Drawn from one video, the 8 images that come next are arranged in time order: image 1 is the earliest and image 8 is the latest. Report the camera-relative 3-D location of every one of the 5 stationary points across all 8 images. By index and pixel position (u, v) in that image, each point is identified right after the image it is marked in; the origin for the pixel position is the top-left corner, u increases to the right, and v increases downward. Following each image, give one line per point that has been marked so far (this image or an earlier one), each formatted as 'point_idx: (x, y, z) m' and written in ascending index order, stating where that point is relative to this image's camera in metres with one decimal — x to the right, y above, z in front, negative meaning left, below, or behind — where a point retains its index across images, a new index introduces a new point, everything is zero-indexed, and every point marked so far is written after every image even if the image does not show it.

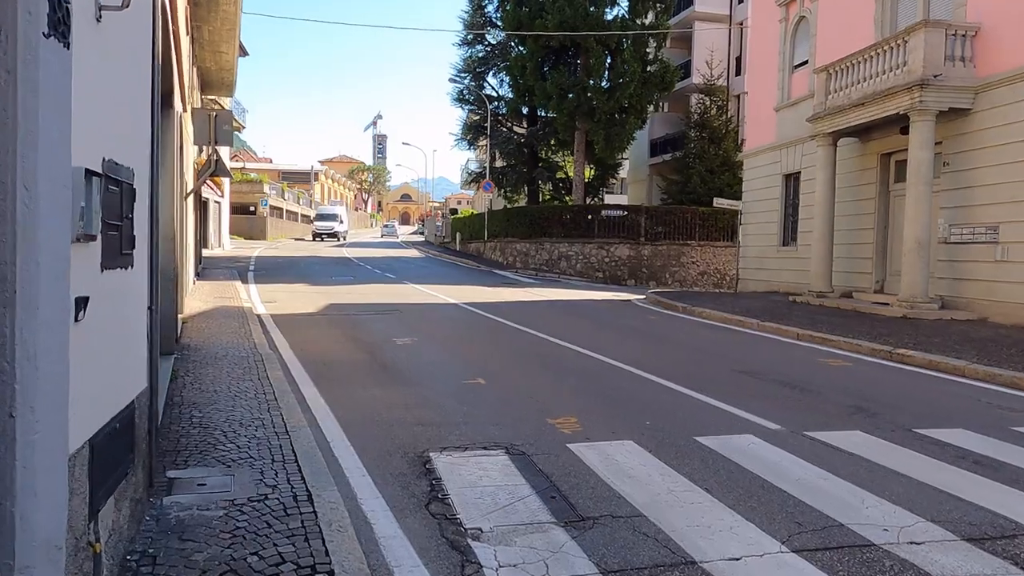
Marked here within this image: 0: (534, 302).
0: (+0.6, -0.3, +18.2) m
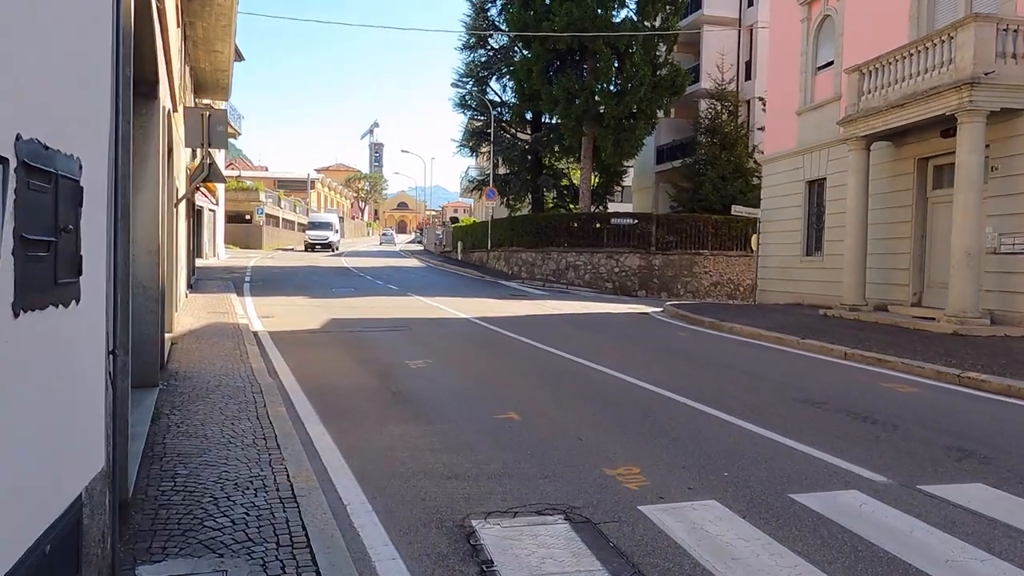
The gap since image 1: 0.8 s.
0: (+0.9, -0.6, +17.1) m
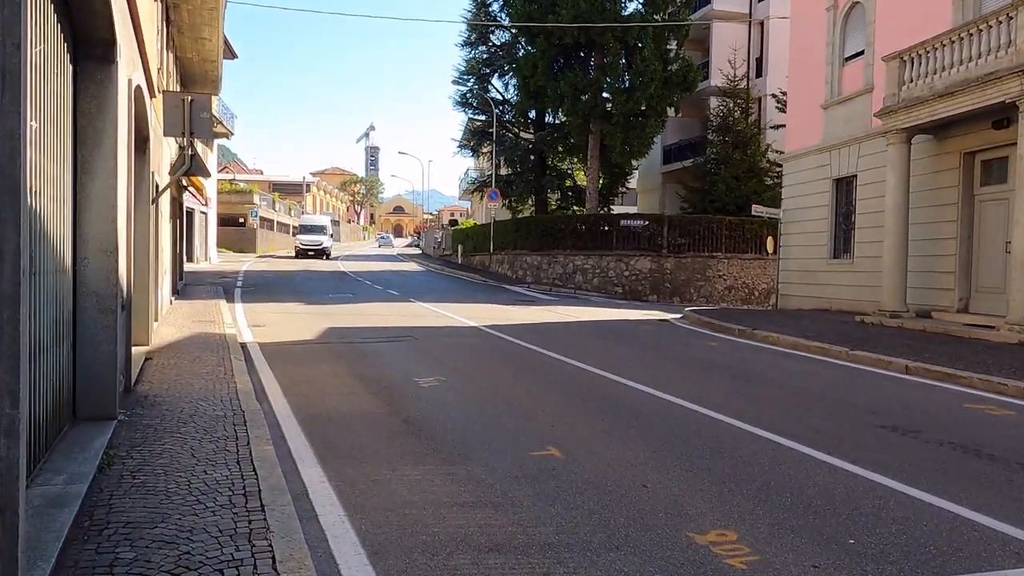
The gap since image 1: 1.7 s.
0: (+1.1, -0.8, +15.8) m
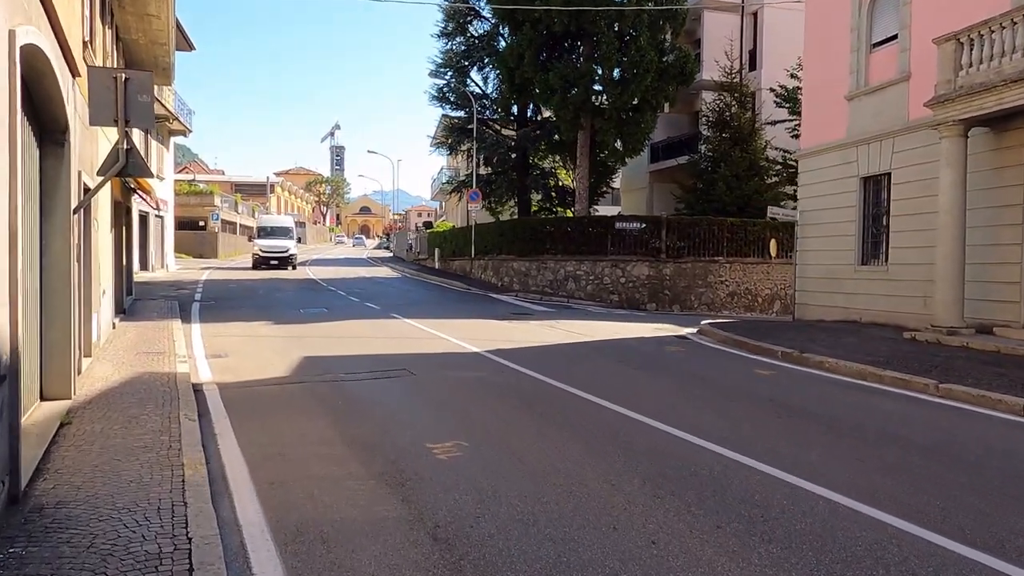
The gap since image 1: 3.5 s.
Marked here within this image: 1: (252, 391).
0: (+1.2, -1.0, +13.7) m
1: (-3.2, -1.3, +9.3) m
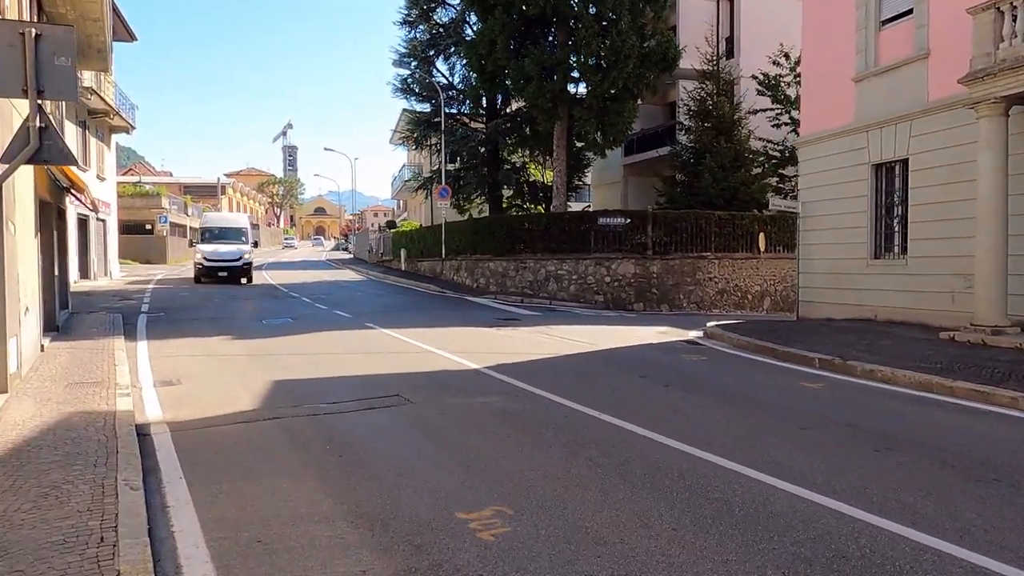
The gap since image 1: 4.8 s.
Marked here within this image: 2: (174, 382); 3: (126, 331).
0: (+1.2, -1.1, +12.1) m
1: (-2.9, -1.4, +7.4) m
2: (-4.4, -1.2, +9.8) m
3: (-7.5, -0.8, +14.9) m
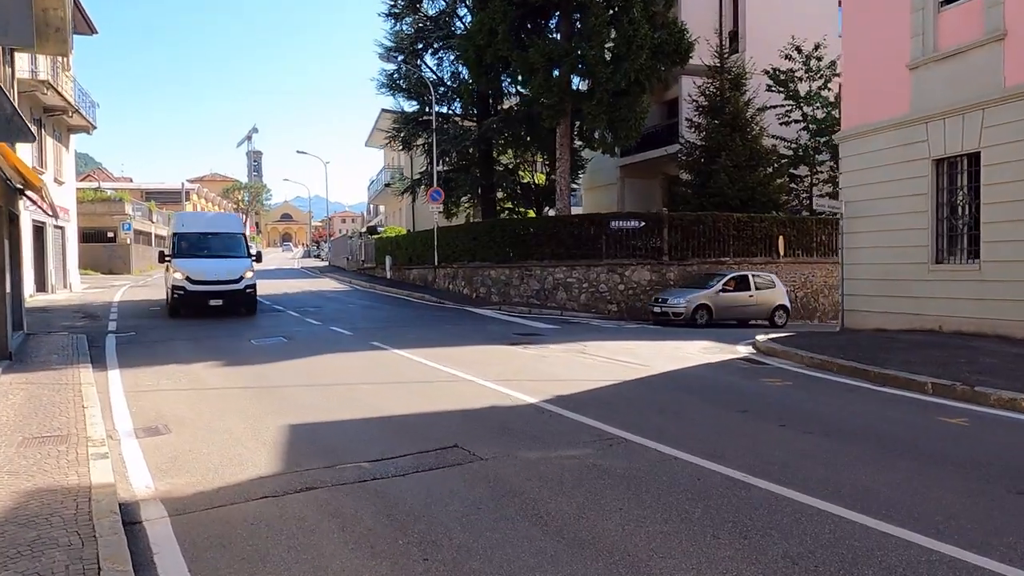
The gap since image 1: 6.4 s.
0: (+1.9, -1.3, +10.2) m
1: (-2.0, -1.6, +5.4) m
2: (-3.6, -1.5, +7.7) m
3: (-6.9, -1.1, +12.6) m
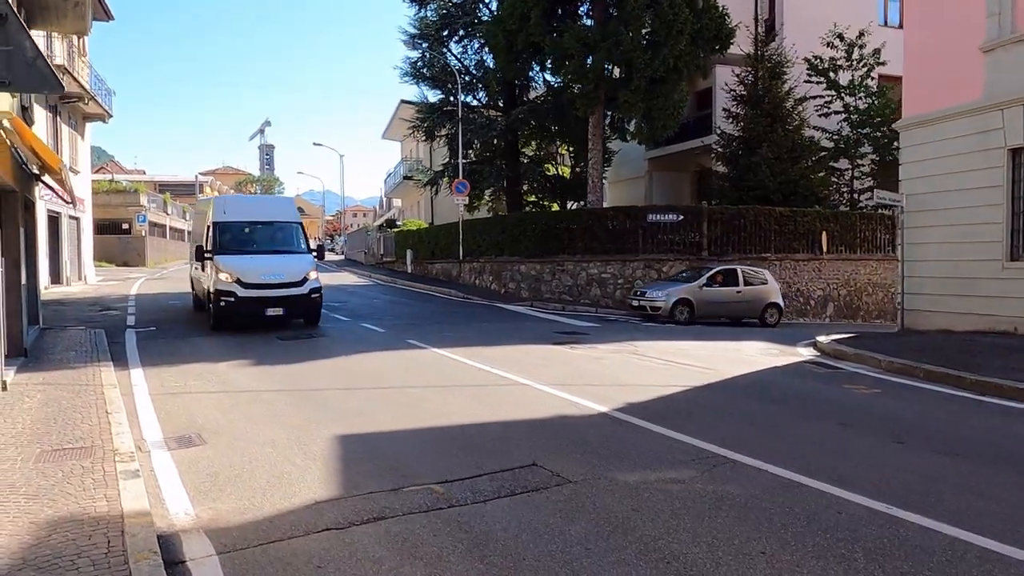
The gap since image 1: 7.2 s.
0: (+2.6, -1.3, +9.3) m
1: (-1.3, -1.6, +4.5) m
2: (-2.8, -1.4, +6.9) m
3: (-6.2, -1.0, +11.8) m
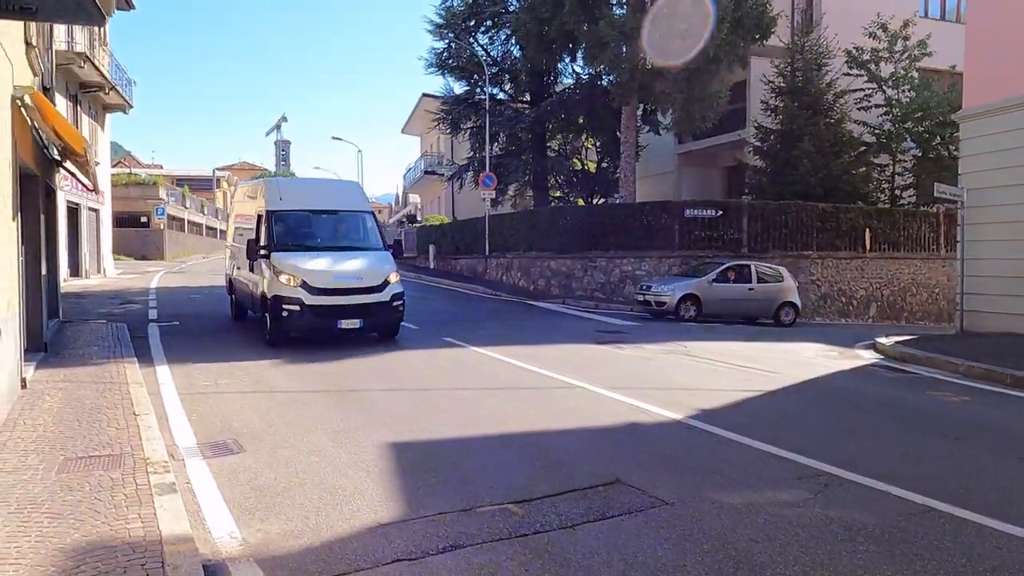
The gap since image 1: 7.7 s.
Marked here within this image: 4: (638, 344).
0: (+3.3, -1.2, +8.5) m
1: (-0.8, -1.5, +3.8) m
2: (-2.3, -1.3, +6.2) m
3: (-5.5, -0.9, +11.2) m
4: (+2.1, -1.0, +13.0) m
